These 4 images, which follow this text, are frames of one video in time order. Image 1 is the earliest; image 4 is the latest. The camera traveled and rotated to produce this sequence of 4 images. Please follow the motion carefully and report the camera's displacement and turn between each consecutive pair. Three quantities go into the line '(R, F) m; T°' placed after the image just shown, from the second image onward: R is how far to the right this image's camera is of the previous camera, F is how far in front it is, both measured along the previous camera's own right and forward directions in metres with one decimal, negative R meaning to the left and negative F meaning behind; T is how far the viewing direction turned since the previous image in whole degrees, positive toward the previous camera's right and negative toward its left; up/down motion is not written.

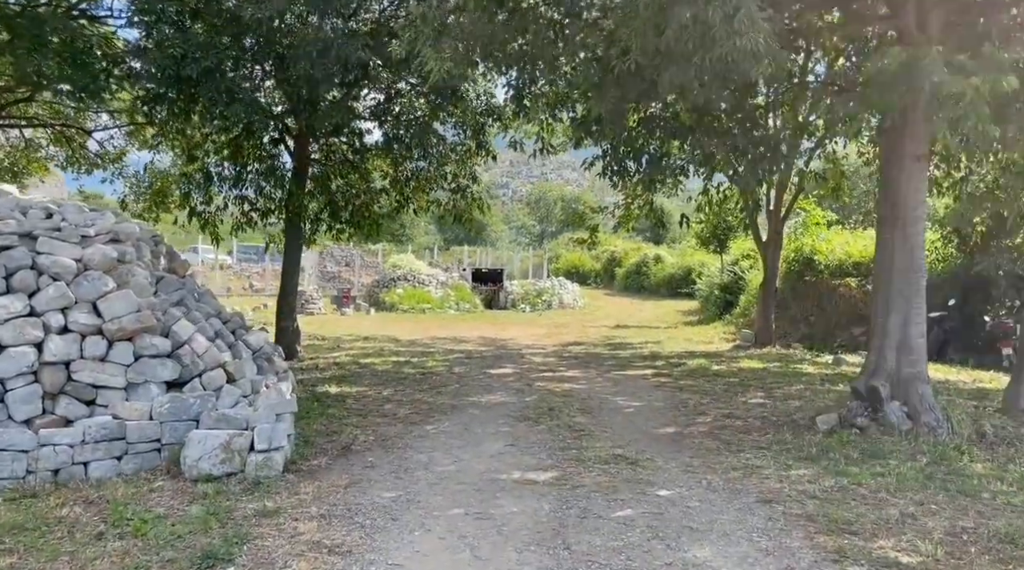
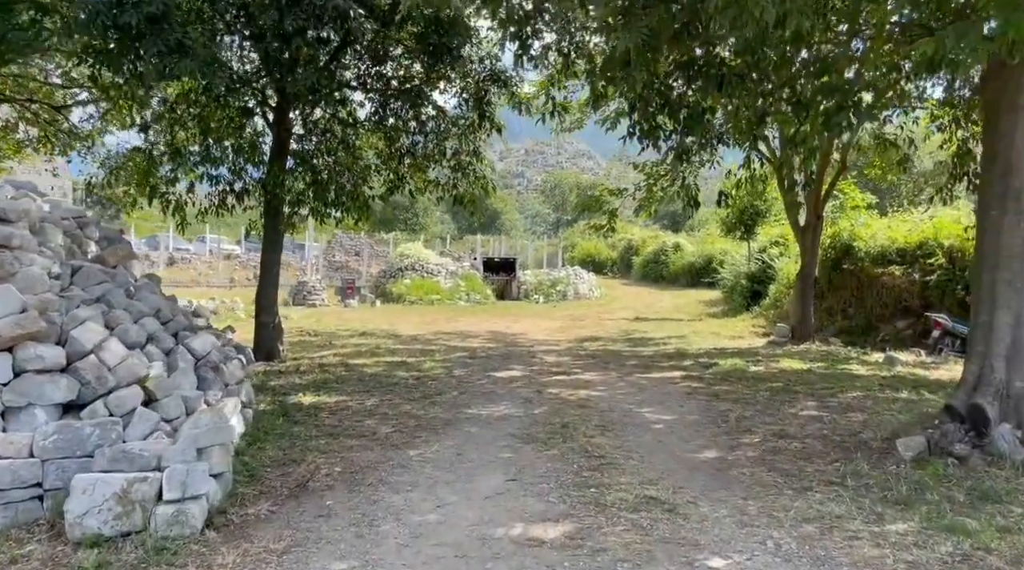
(+0.1, +1.3) m; -1°
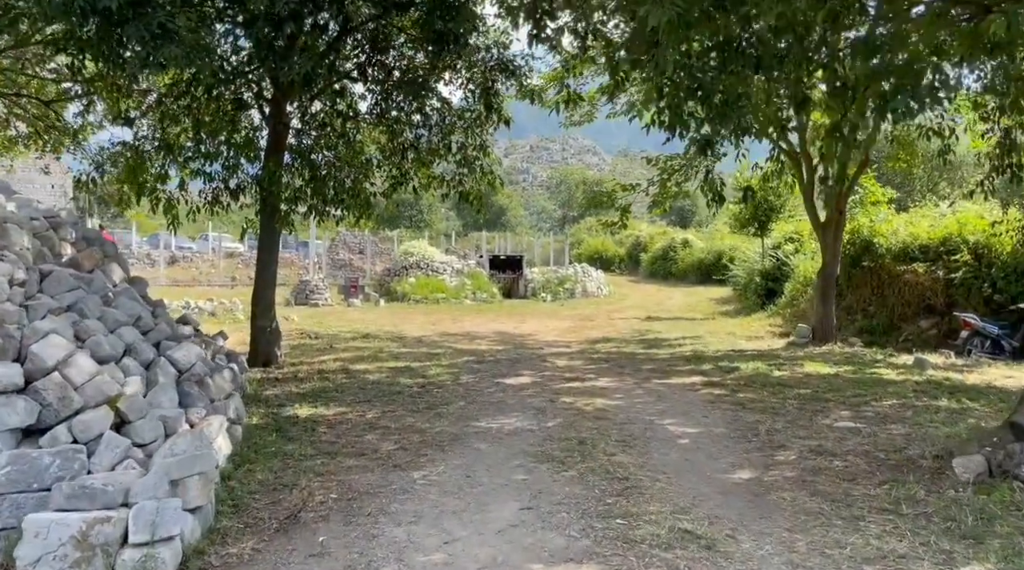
(0.0, +0.5) m; 0°
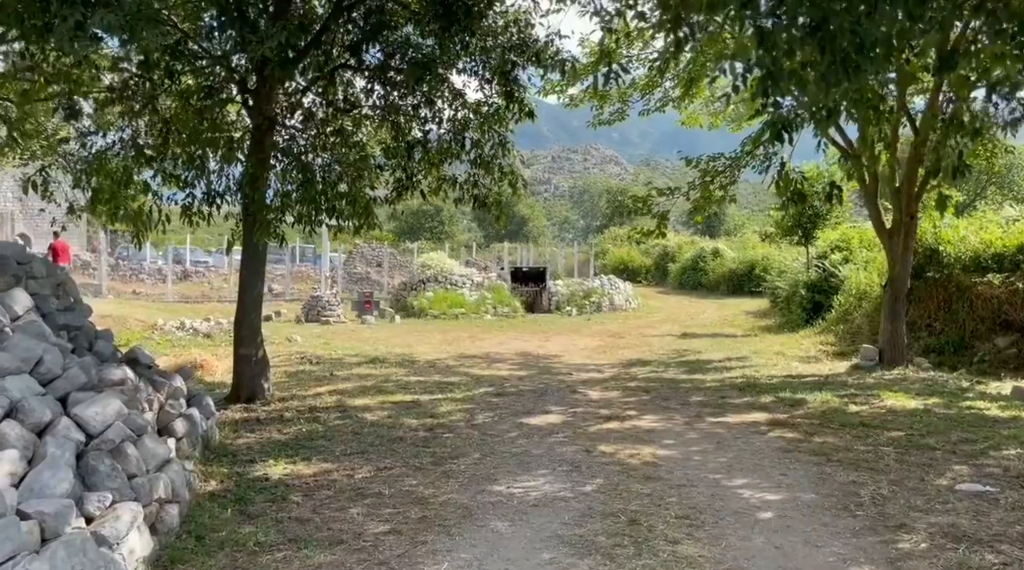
(0.0, +1.4) m; -1°
